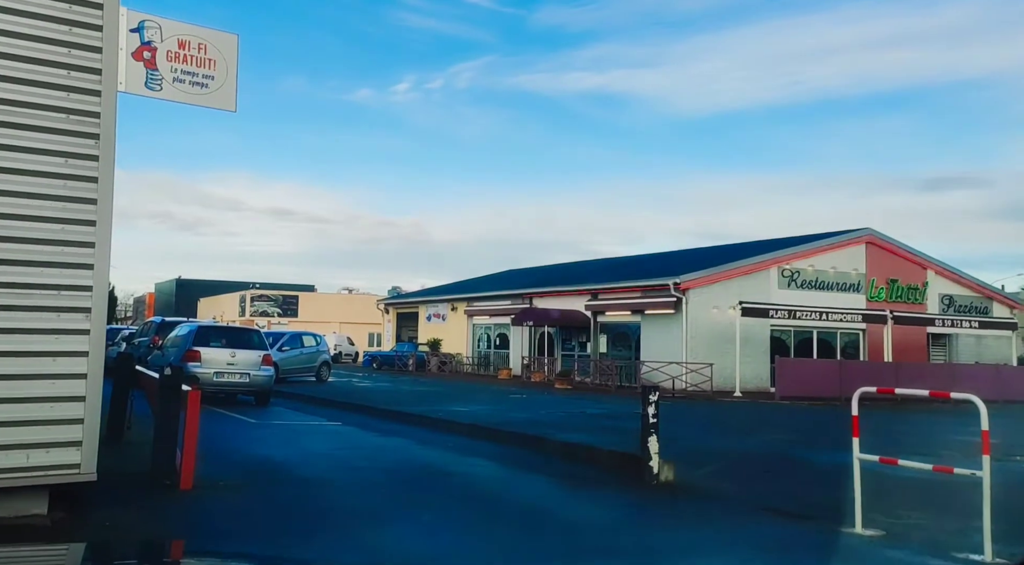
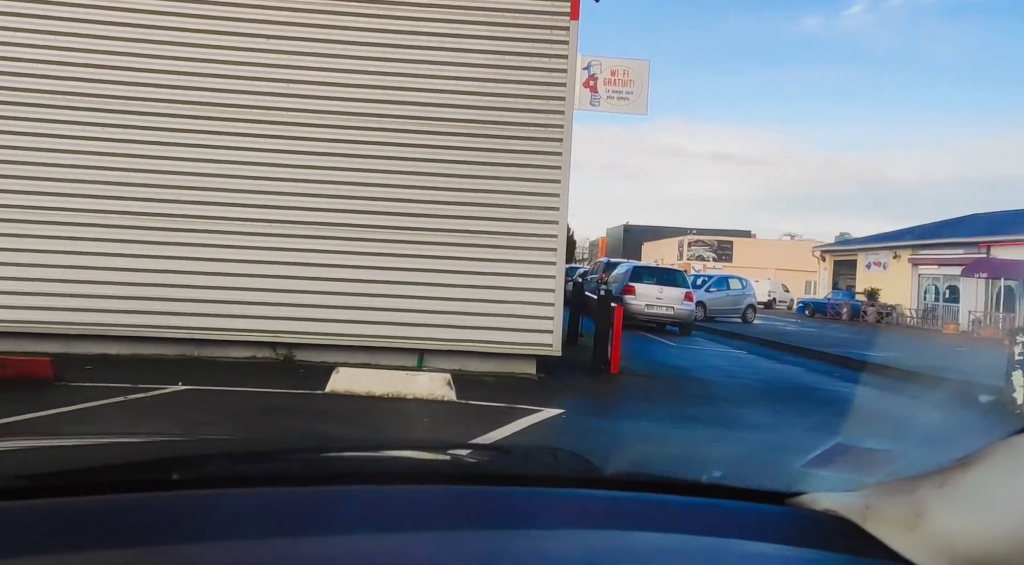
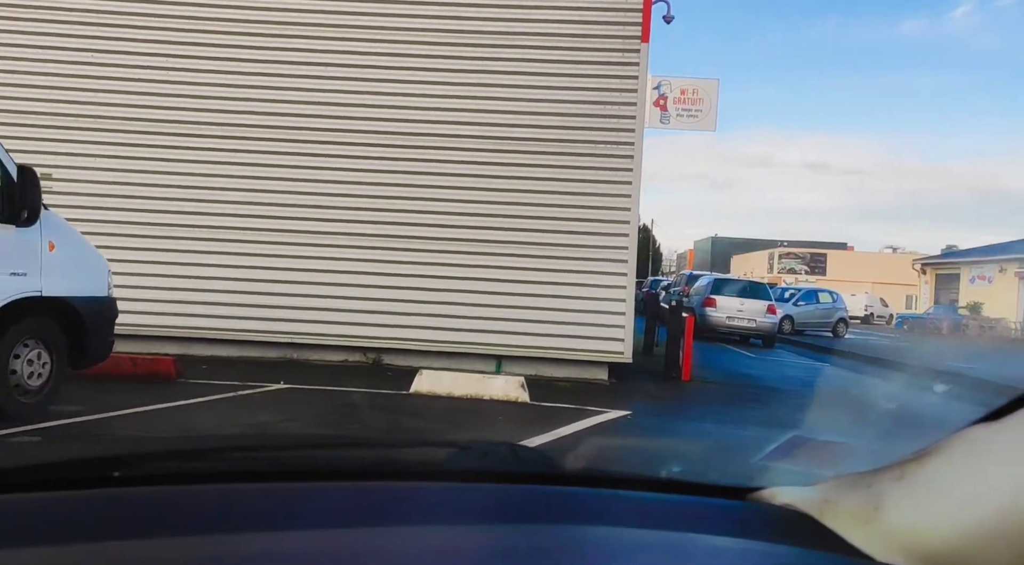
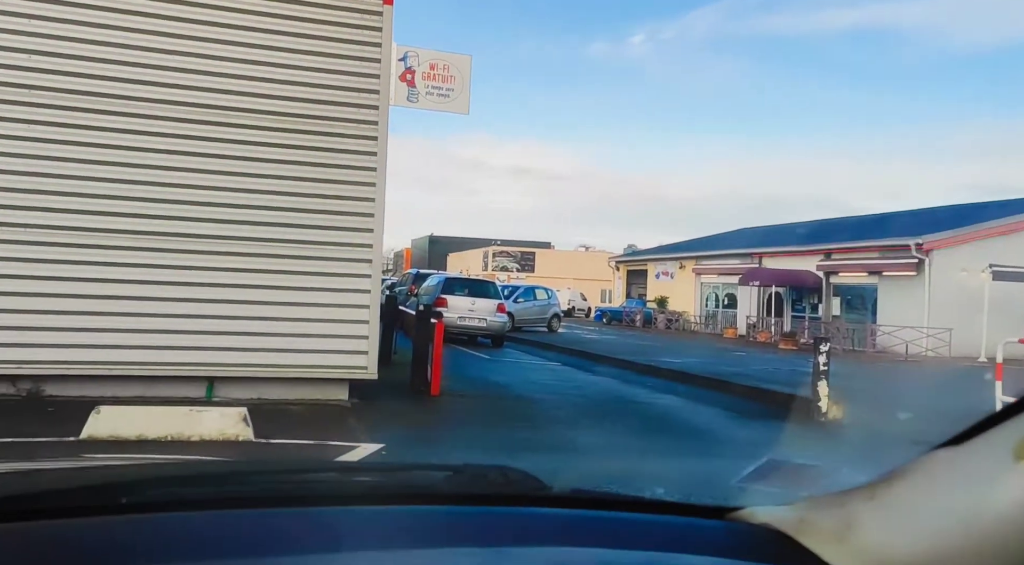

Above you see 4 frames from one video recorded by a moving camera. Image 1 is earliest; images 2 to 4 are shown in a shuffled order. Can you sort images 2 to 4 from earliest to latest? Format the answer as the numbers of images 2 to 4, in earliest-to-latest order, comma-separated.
4, 2, 3
